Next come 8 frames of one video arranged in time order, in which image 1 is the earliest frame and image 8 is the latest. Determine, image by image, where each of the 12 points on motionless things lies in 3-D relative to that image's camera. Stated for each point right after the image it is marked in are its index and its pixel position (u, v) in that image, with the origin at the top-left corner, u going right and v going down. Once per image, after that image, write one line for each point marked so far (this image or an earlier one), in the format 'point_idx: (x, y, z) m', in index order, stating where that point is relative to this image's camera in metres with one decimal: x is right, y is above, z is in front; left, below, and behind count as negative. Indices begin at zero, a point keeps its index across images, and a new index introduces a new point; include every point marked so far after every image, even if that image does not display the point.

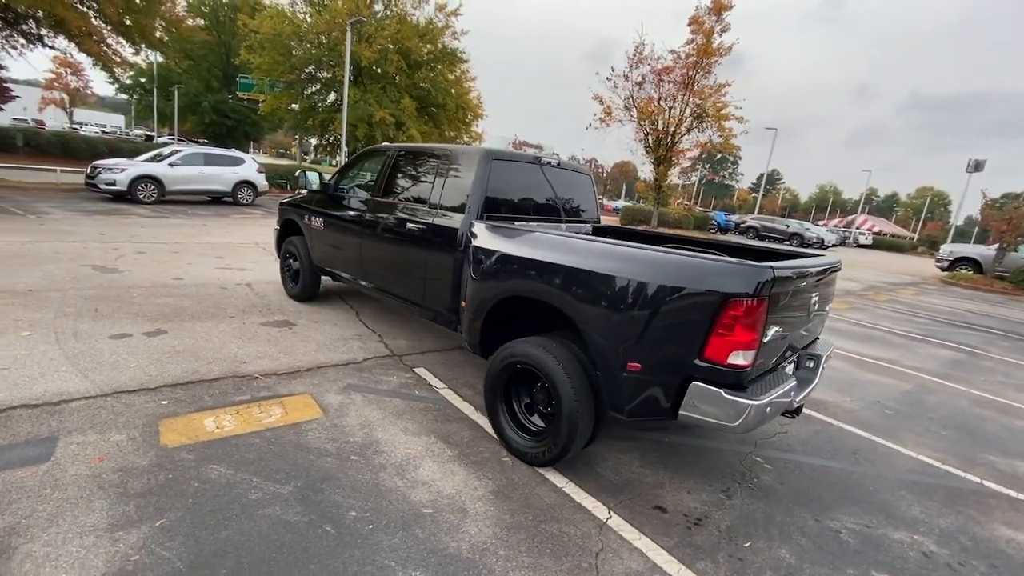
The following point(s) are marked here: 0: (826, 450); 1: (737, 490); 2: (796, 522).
0: (+2.5, -1.3, +3.9) m
1: (+1.4, -1.3, +3.2) m
2: (+1.7, -1.4, +2.9) m
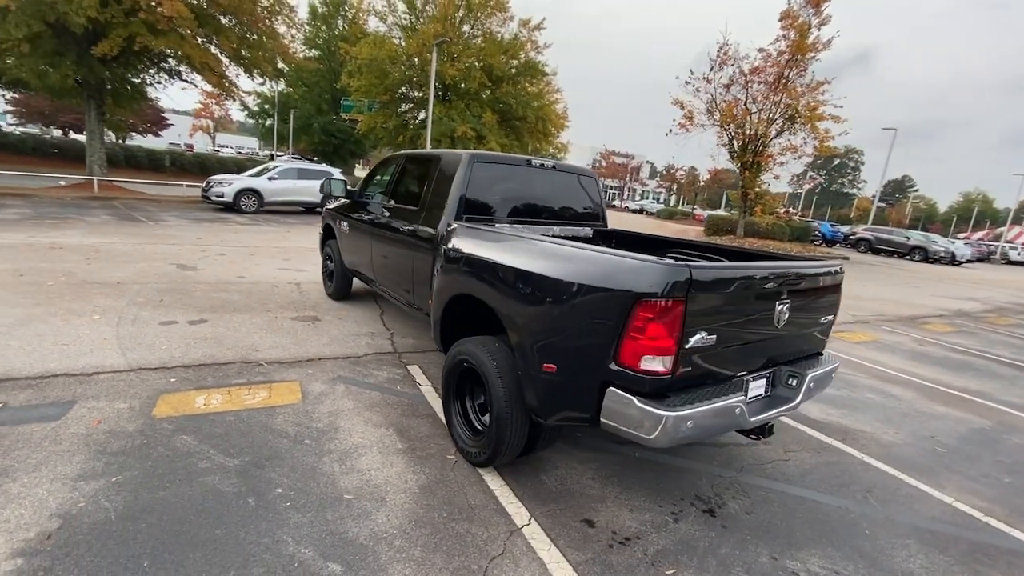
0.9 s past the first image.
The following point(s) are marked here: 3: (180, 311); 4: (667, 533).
0: (+2.2, -1.4, +3.4) m
1: (+1.0, -1.3, +2.9) m
2: (+1.2, -1.4, +2.6) m
3: (-3.8, -0.3, +5.5) m
4: (+0.9, -1.4, +2.7) m
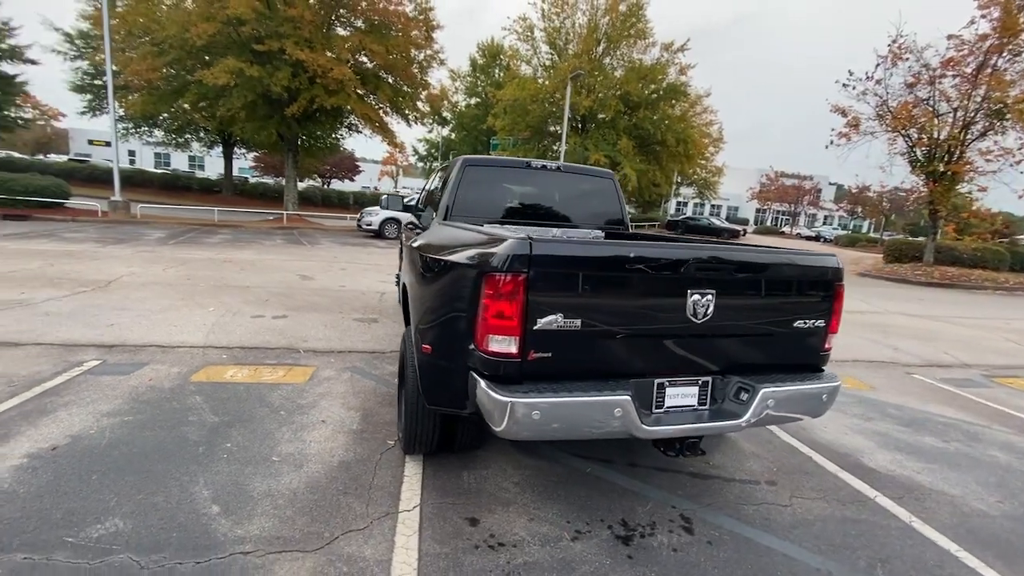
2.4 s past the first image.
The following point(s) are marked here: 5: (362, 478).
0: (+1.7, -1.4, +2.6) m
1: (+0.4, -1.3, +2.5) m
2: (+0.5, -1.4, +2.2) m
3: (-3.2, -0.3, +6.6) m
4: (+0.2, -1.3, +2.4) m
5: (-0.9, -1.1, +2.9) m
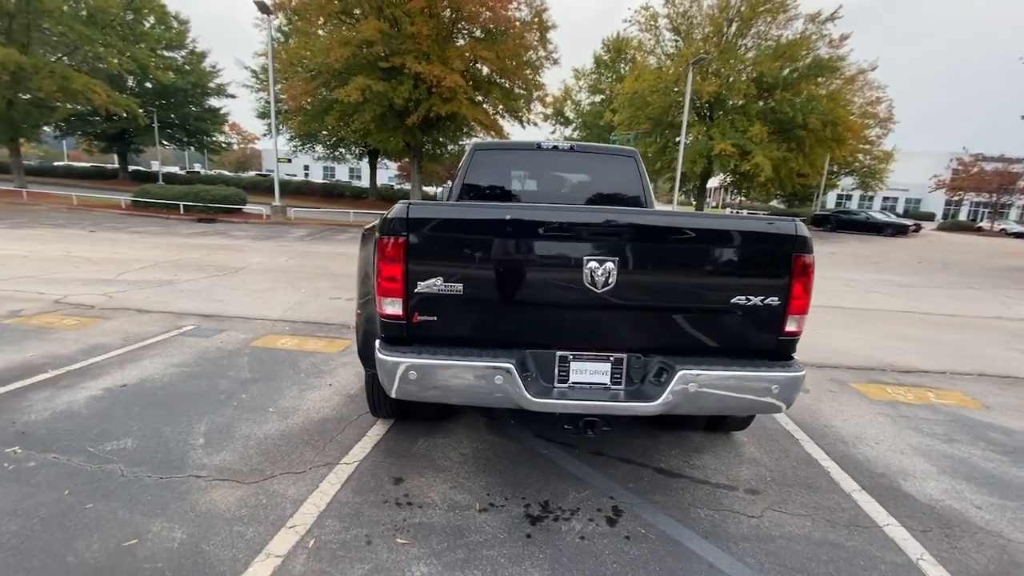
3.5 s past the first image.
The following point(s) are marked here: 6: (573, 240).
0: (+1.2, -1.2, +2.2) m
1: (0.0, -1.1, +2.5) m
2: (-0.1, -1.2, +2.1) m
3: (-2.4, -0.1, +7.4) m
4: (-0.3, -1.1, +2.4) m
5: (-1.2, -0.9, +3.2) m
6: (+0.3, +0.2, +2.2) m
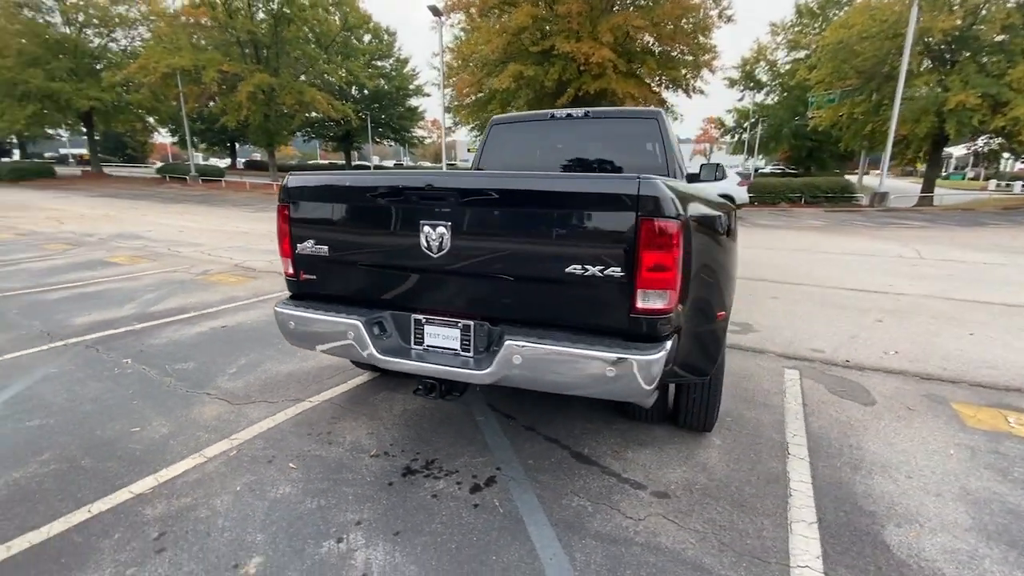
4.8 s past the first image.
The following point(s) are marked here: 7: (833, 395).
0: (+0.4, -1.1, +2.0) m
1: (-0.7, -0.9, +2.7) m
2: (-0.8, -1.0, +2.3) m
3: (-1.0, +0.4, +8.1) m
4: (-0.9, -0.9, +2.7) m
5: (-1.5, -0.7, +3.7) m
6: (-0.4, +0.4, +2.2) m
7: (+2.3, -0.8, +3.6) m
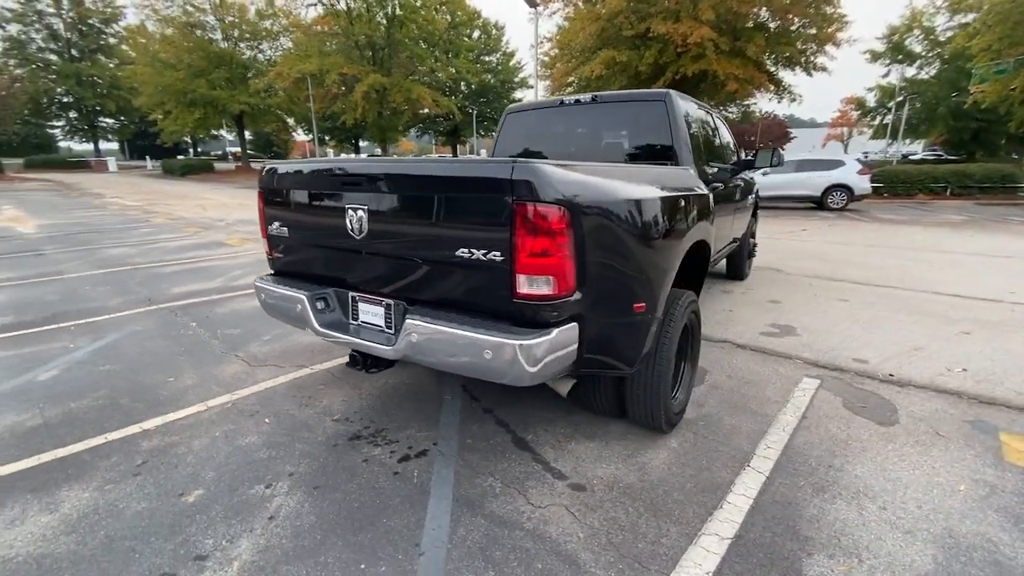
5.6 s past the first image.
0: (-0.1, -1.1, +2.0) m
1: (-1.0, -0.8, +2.9) m
2: (-1.2, -0.9, +2.6) m
3: (-0.1, +0.6, +8.2) m
4: (-1.2, -0.8, +3.0) m
5: (-1.5, -0.5, +4.1) m
6: (-0.8, +0.5, +2.4) m
7: (+2.1, -0.8, +3.1) m
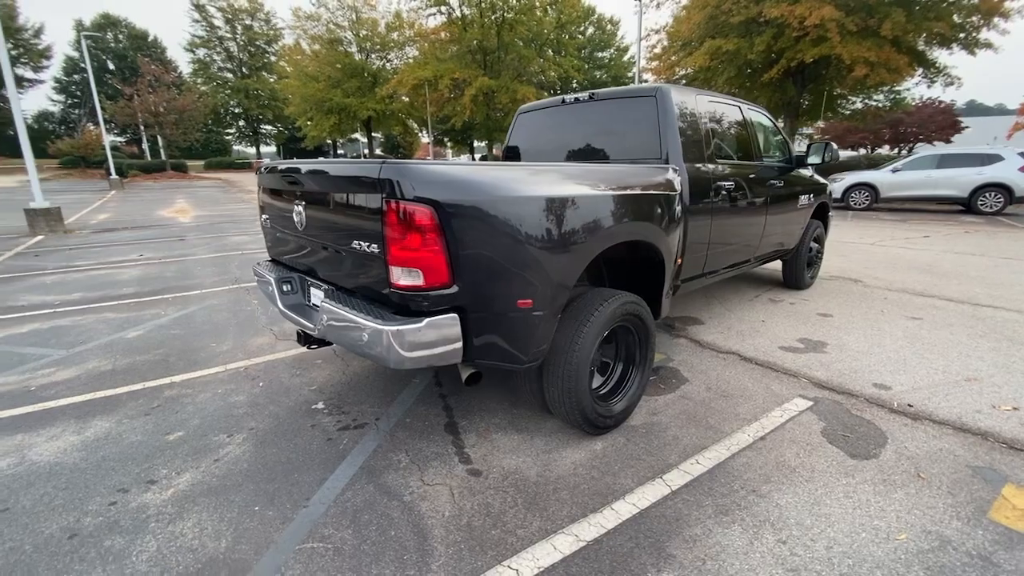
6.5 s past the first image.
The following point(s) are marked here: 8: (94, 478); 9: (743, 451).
0: (-0.7, -1.0, +2.2) m
1: (-1.3, -0.7, +3.3) m
2: (-1.6, -0.8, +3.1) m
3: (+0.9, +0.6, +8.3) m
4: (-1.5, -0.7, +3.5) m
5: (-1.5, -0.4, +4.6) m
6: (-1.2, +0.6, +2.7) m
7: (+1.8, -0.8, +2.8) m
8: (-2.1, -1.0, +2.5) m
9: (+1.3, -0.9, +2.6) m
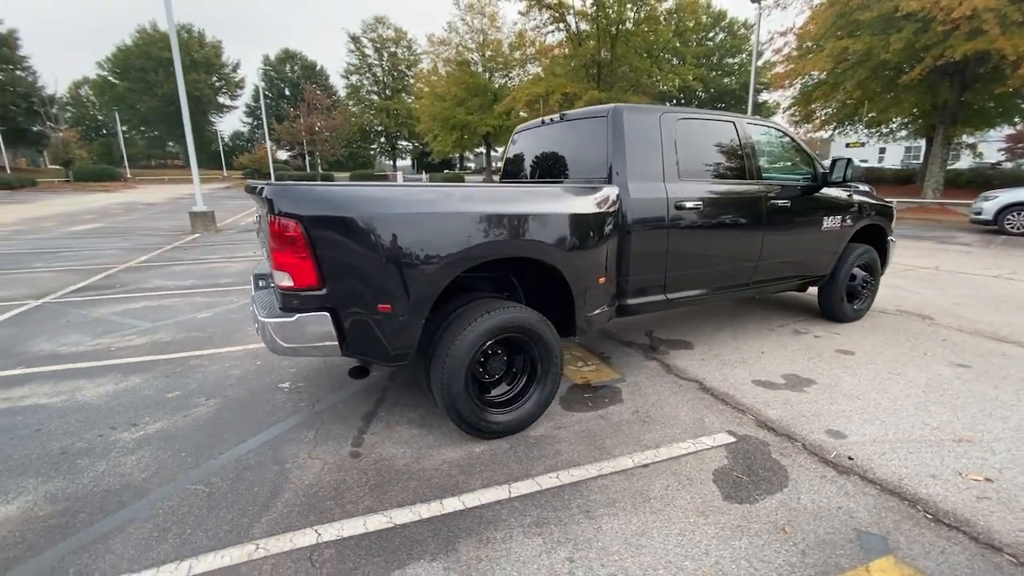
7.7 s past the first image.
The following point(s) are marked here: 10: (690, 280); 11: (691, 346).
0: (-1.4, -1.0, +2.7) m
1: (-1.8, -0.7, +3.9) m
2: (-2.1, -0.7, +3.8) m
3: (+1.7, +0.3, +8.2) m
4: (-1.9, -0.7, +4.1) m
5: (-1.6, -0.4, +5.2) m
6: (-1.7, +0.6, +3.4) m
7: (+1.1, -1.0, +2.6) m
8: (-2.8, -0.9, +3.3) m
9: (+0.6, -1.0, +2.6) m
10: (+1.4, +0.1, +3.9) m
11: (+1.6, -0.5, +4.5) m
